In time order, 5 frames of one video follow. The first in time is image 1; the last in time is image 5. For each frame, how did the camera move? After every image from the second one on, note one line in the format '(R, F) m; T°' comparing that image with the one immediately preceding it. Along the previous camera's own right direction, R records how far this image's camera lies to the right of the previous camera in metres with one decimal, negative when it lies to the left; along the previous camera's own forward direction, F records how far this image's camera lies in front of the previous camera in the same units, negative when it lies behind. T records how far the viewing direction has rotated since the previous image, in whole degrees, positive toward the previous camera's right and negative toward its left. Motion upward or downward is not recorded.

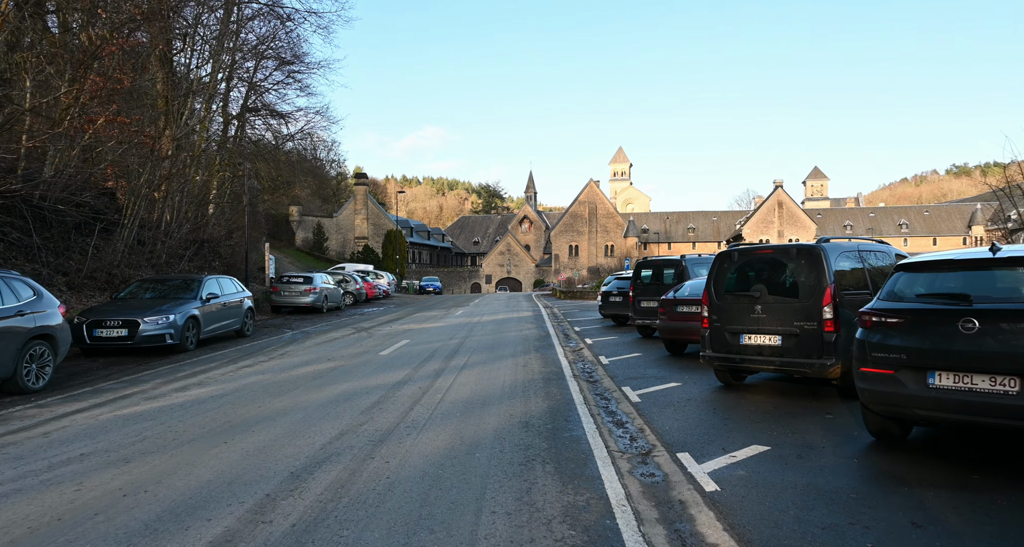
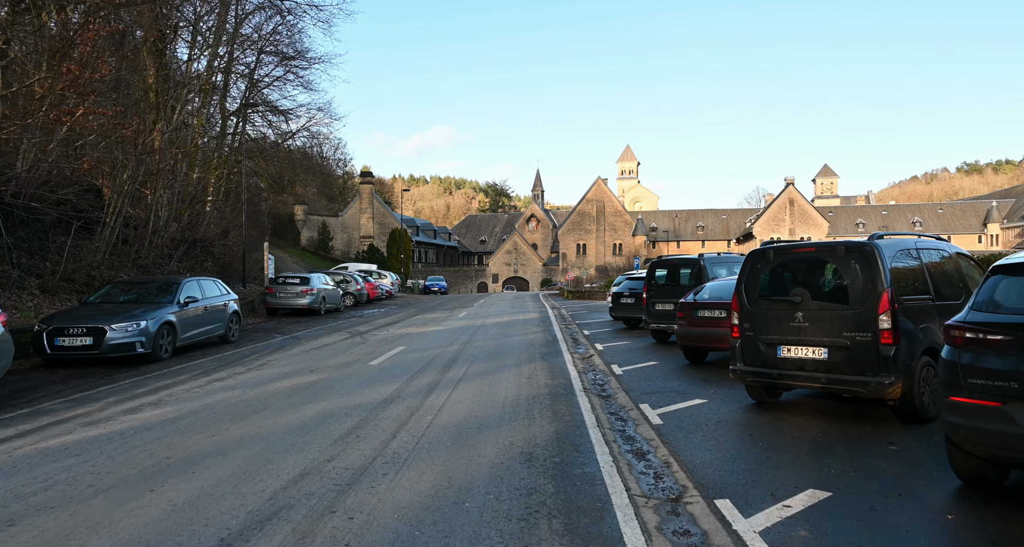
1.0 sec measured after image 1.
(+0.1, +1.0) m; -1°
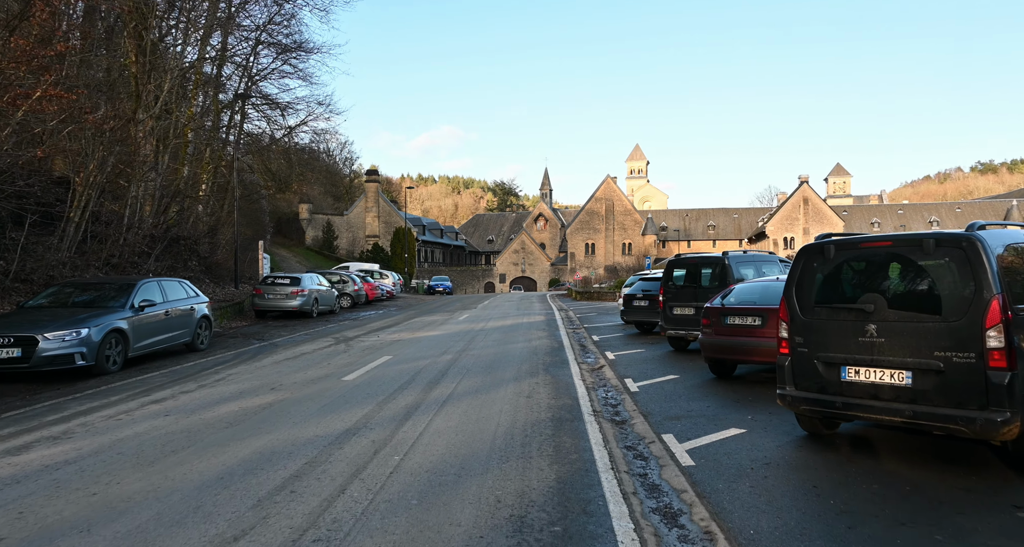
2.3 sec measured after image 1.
(+0.2, +1.5) m; -1°
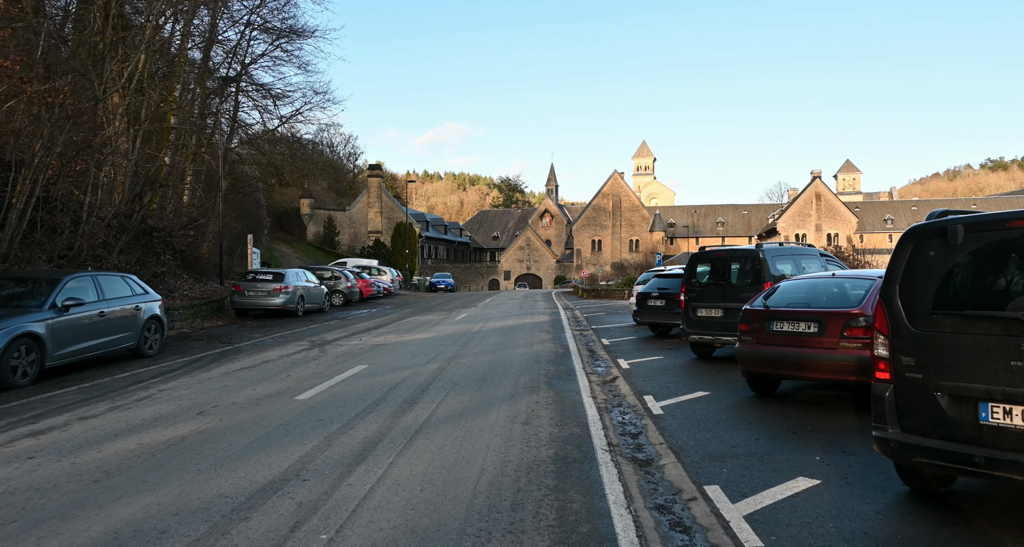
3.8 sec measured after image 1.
(+0.1, +1.7) m; -1°
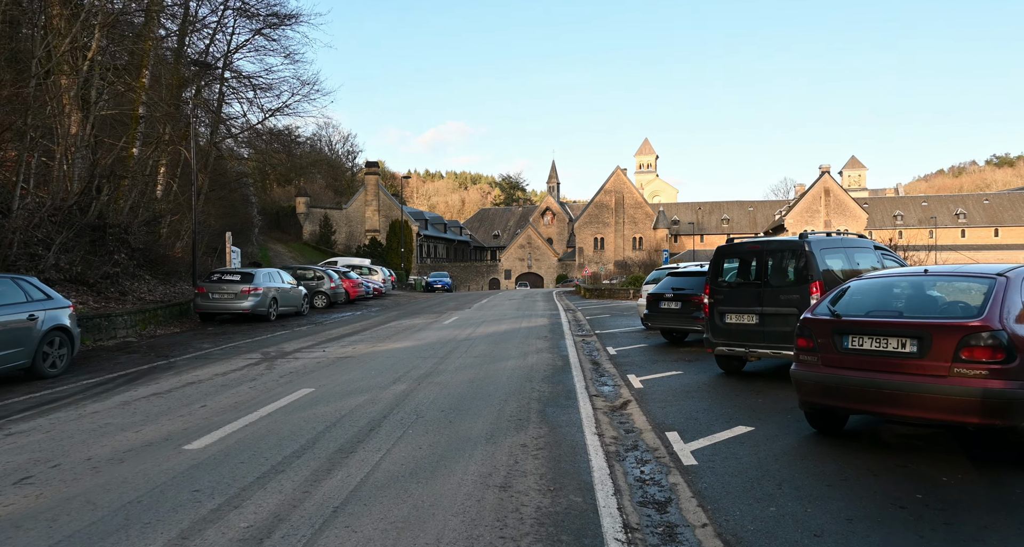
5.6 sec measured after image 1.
(+0.2, +2.0) m; 0°
